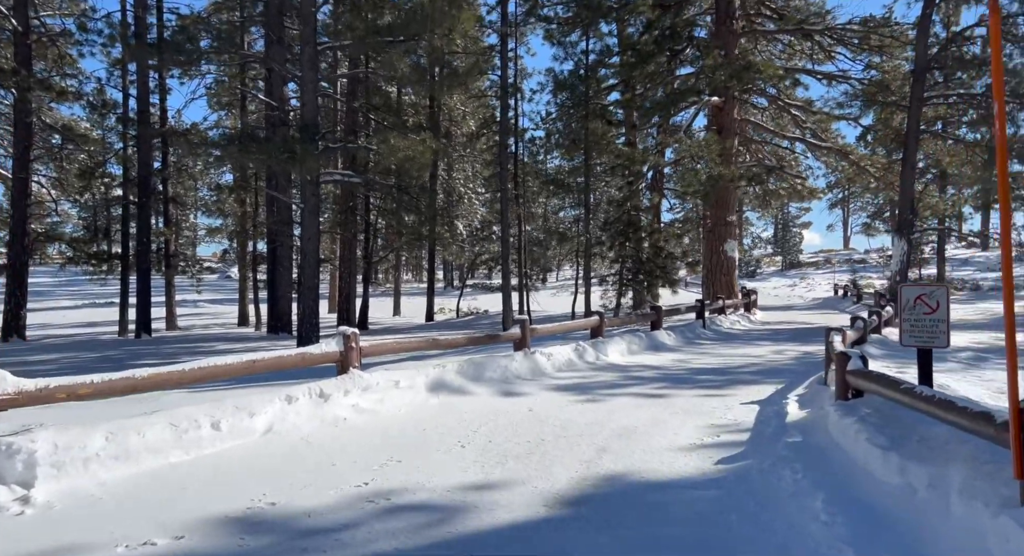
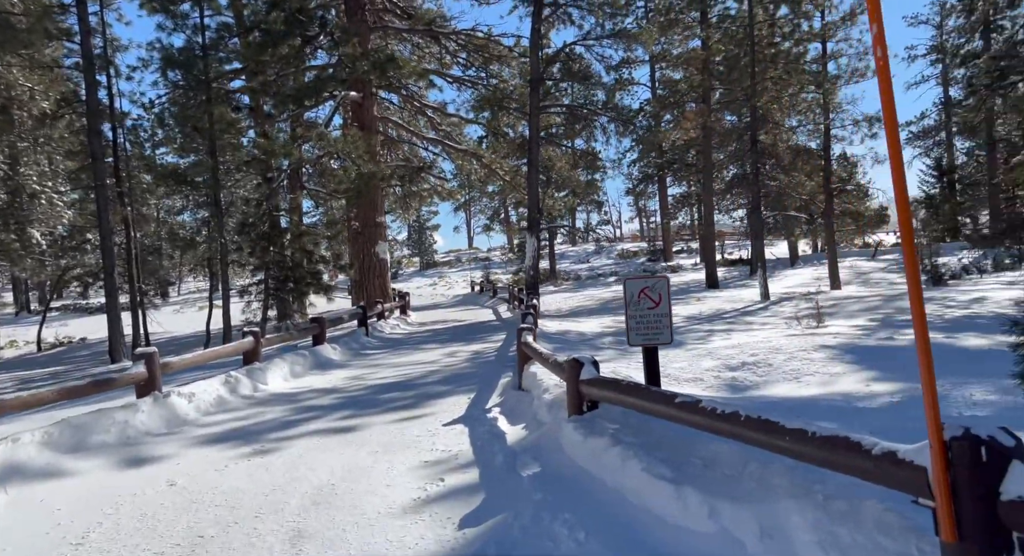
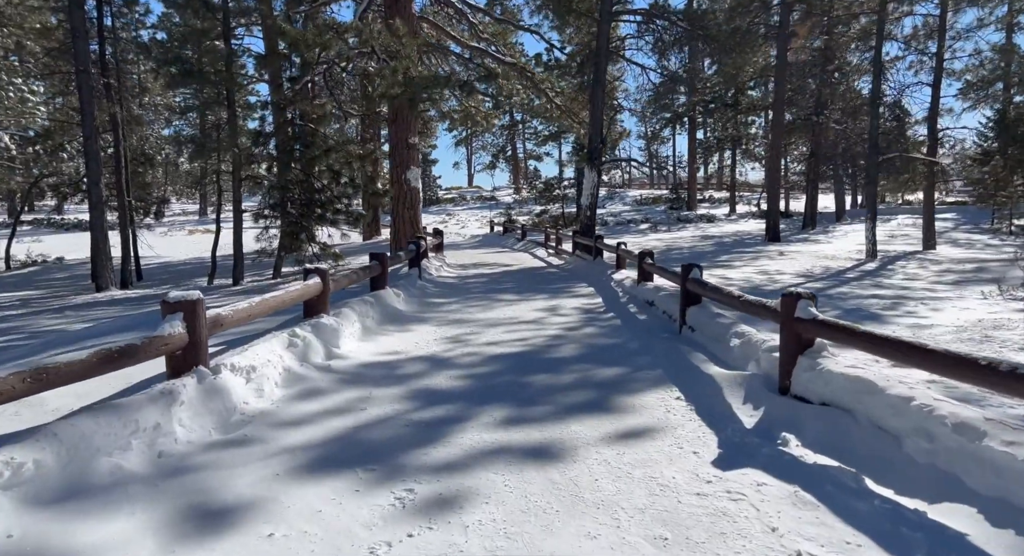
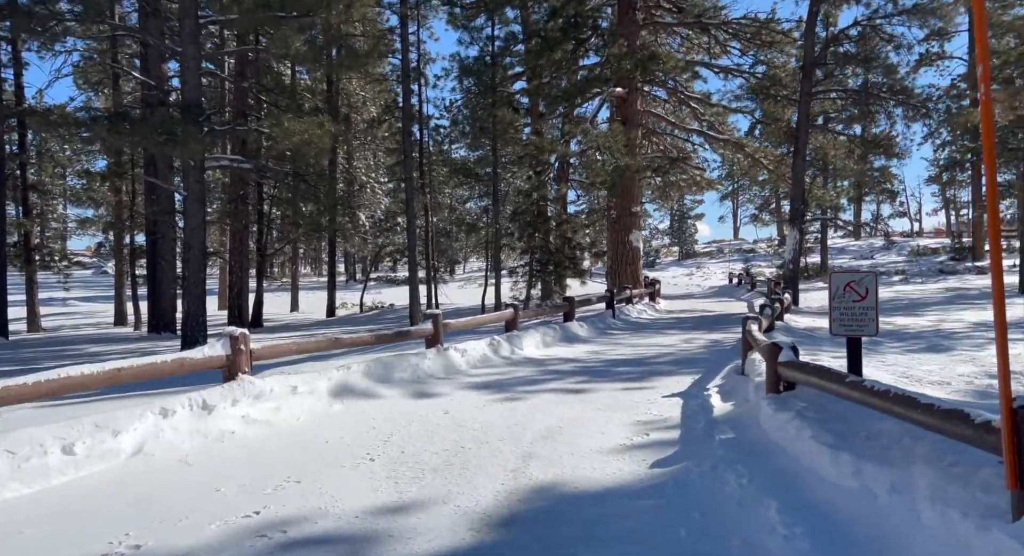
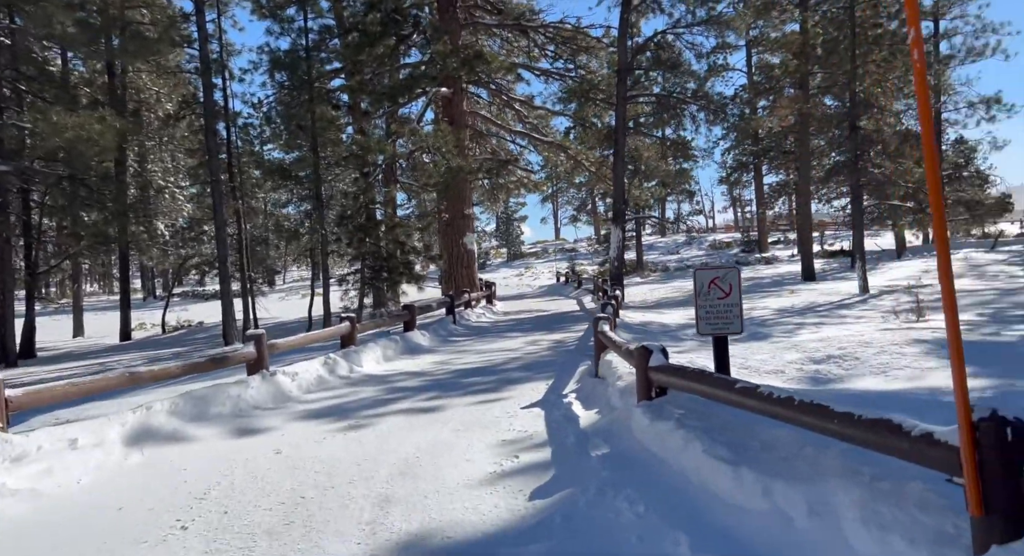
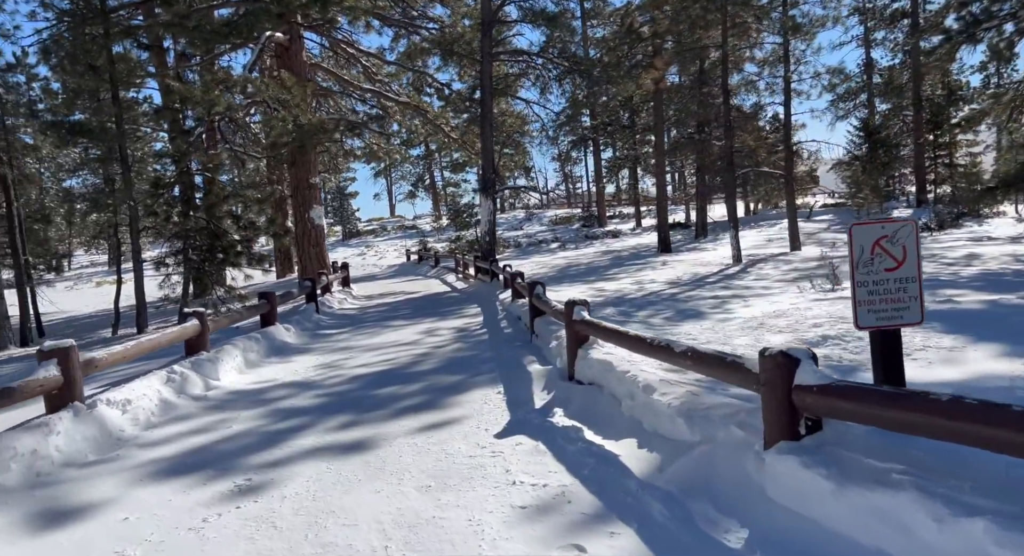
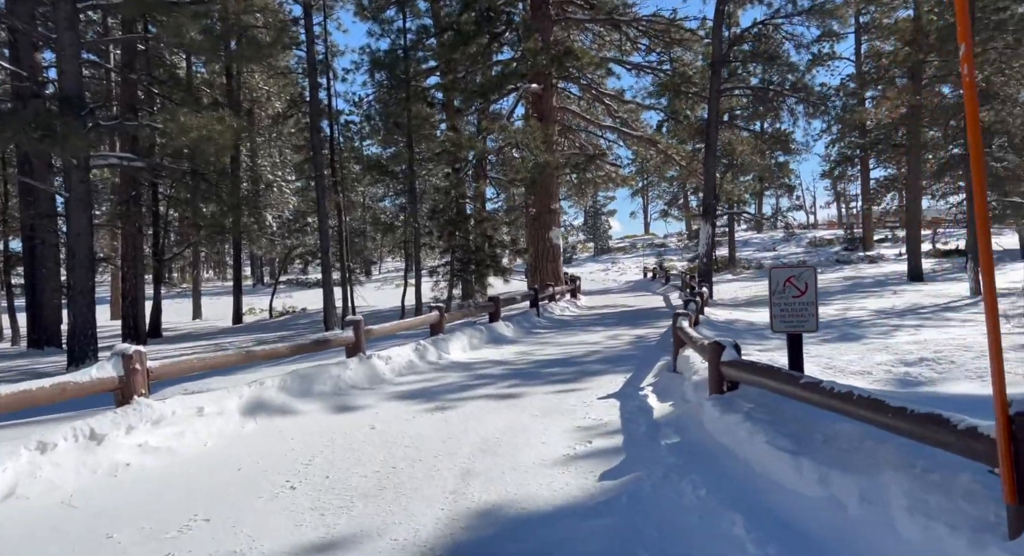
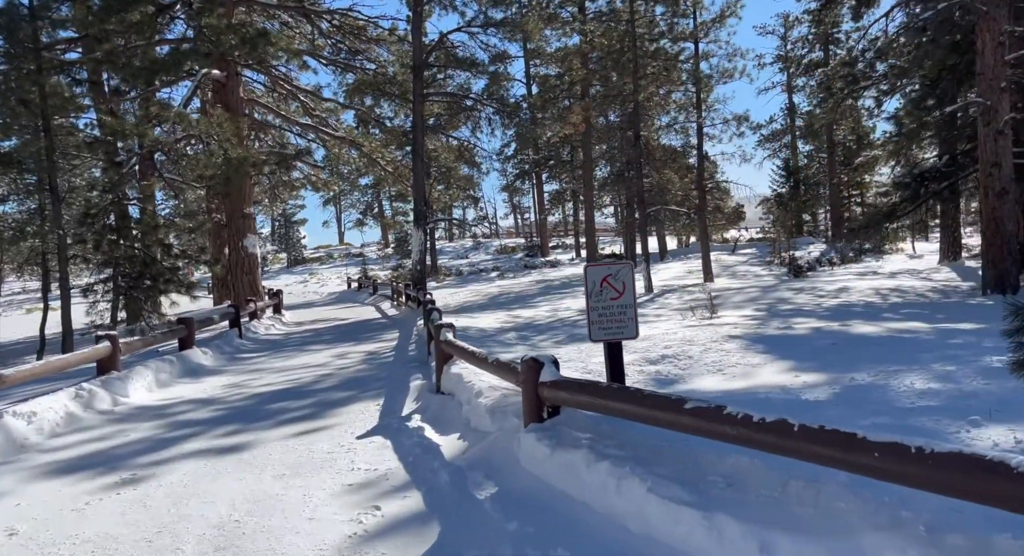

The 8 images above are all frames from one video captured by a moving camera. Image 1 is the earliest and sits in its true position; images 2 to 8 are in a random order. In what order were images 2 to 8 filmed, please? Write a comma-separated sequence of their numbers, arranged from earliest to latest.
4, 7, 5, 2, 8, 6, 3
